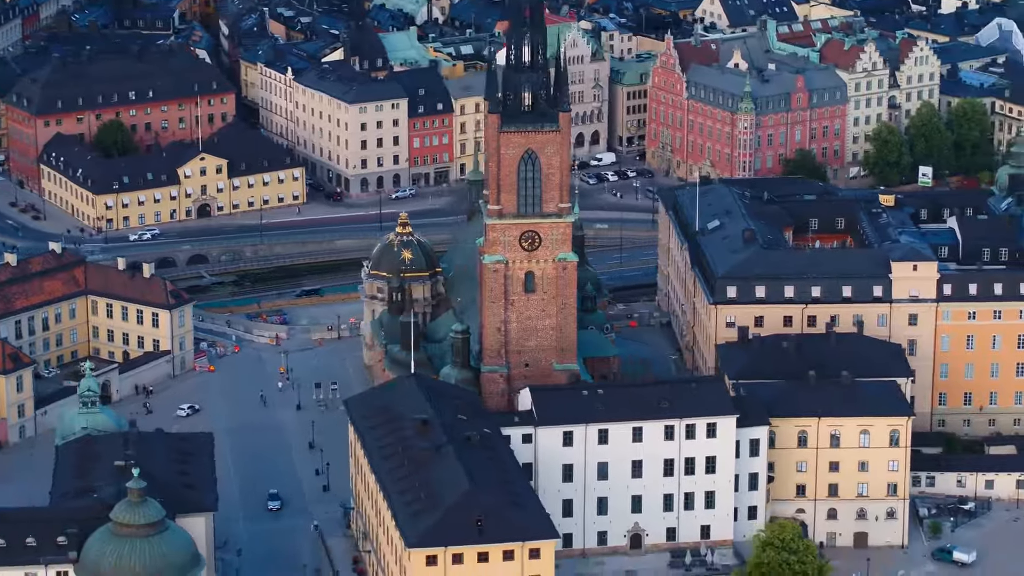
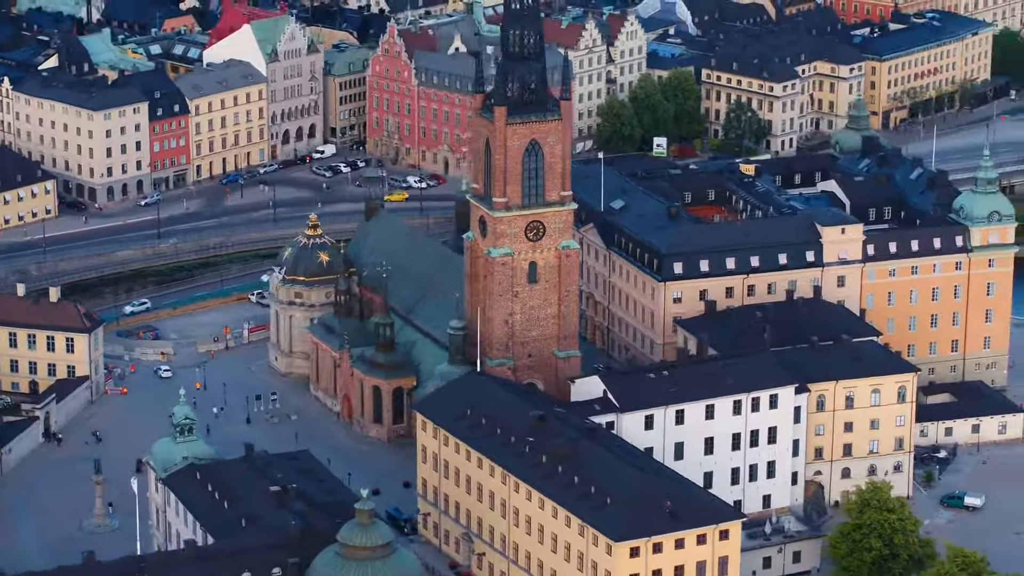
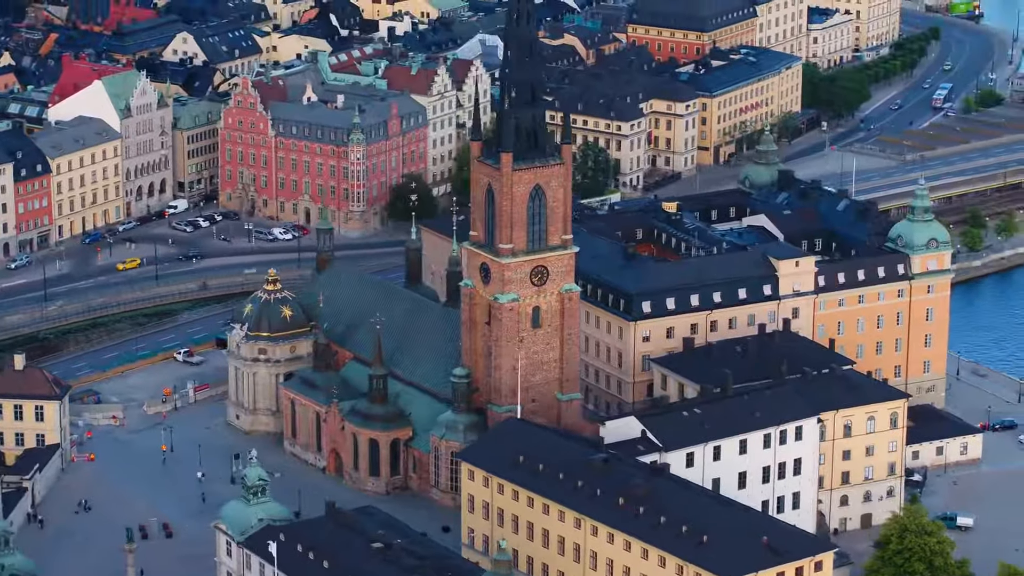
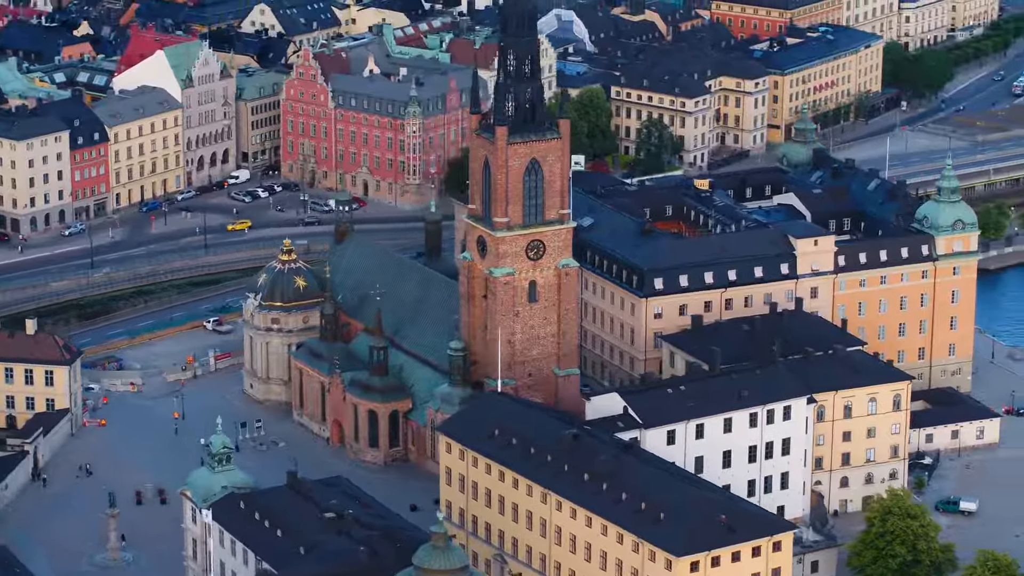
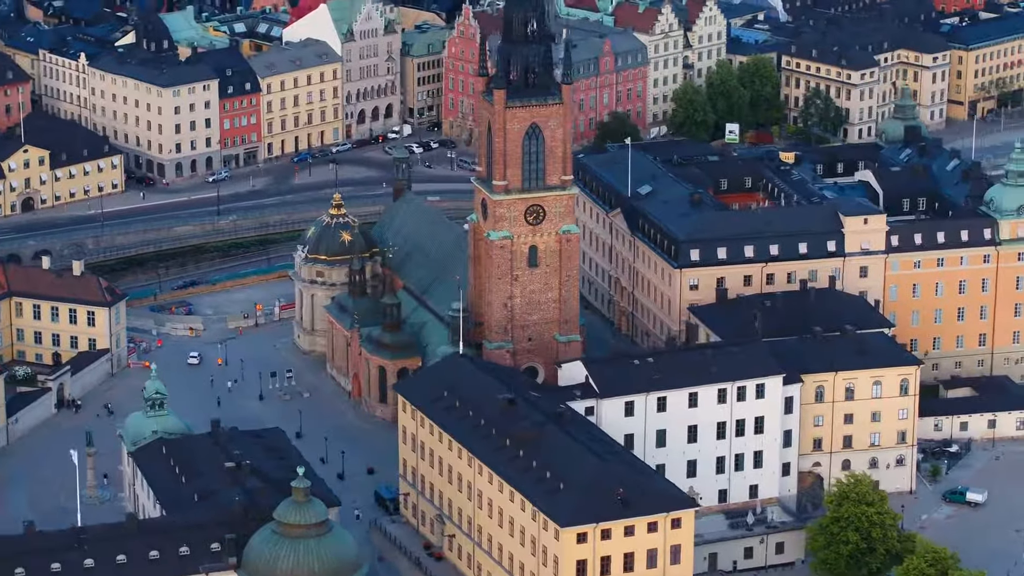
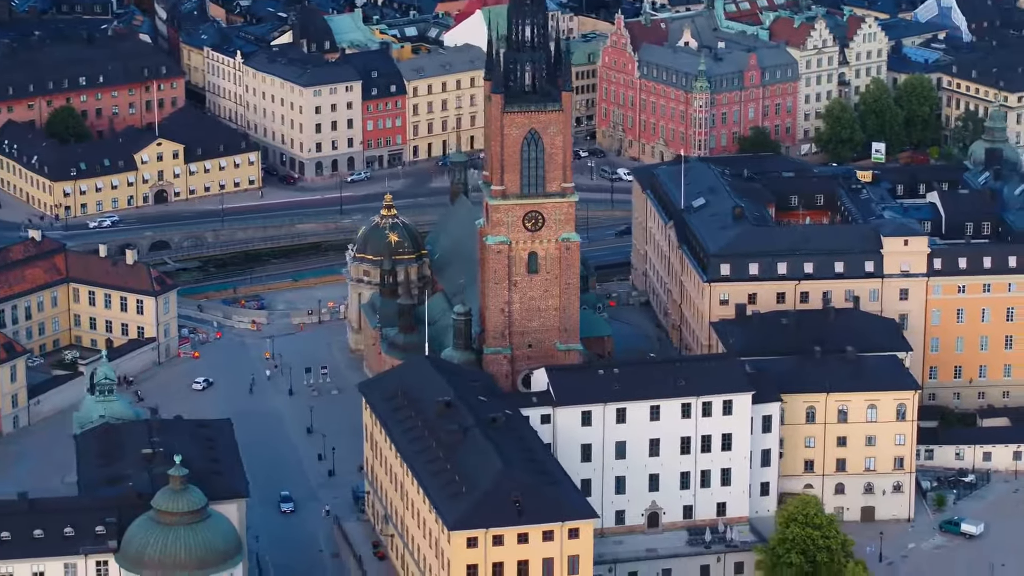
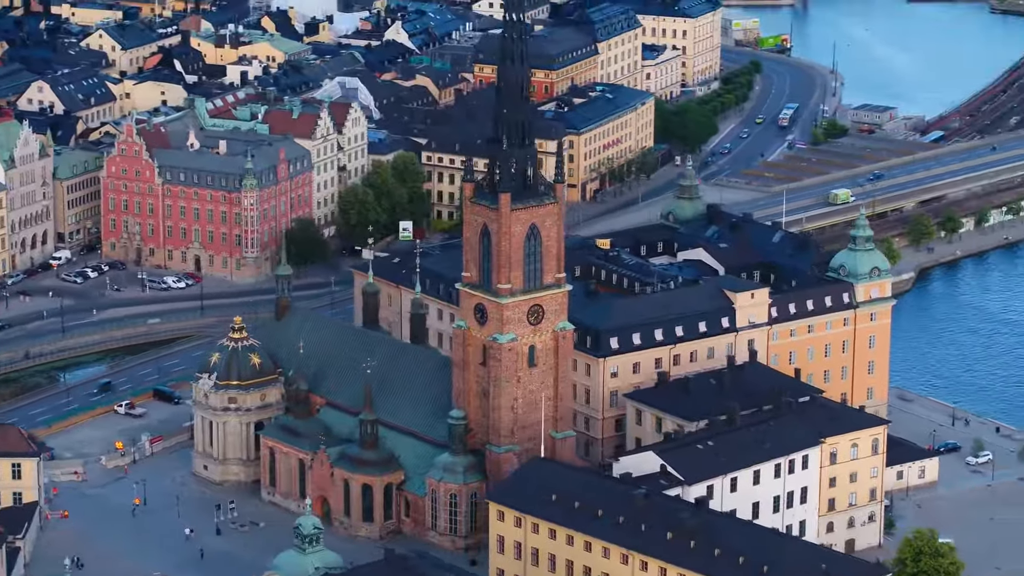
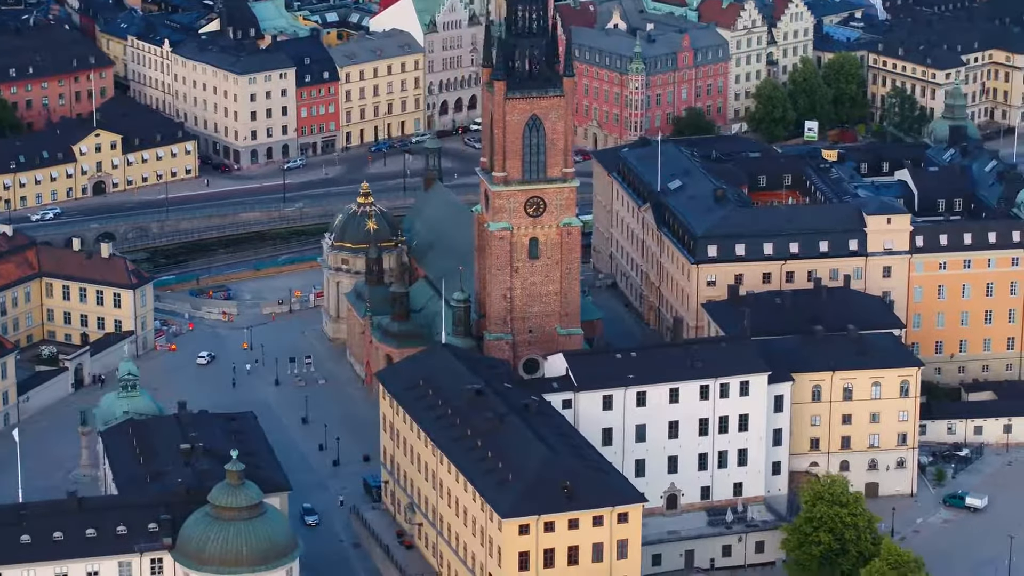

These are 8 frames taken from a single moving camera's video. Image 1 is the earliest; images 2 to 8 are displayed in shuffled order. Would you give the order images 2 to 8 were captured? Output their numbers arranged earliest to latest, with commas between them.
6, 8, 5, 2, 4, 3, 7
